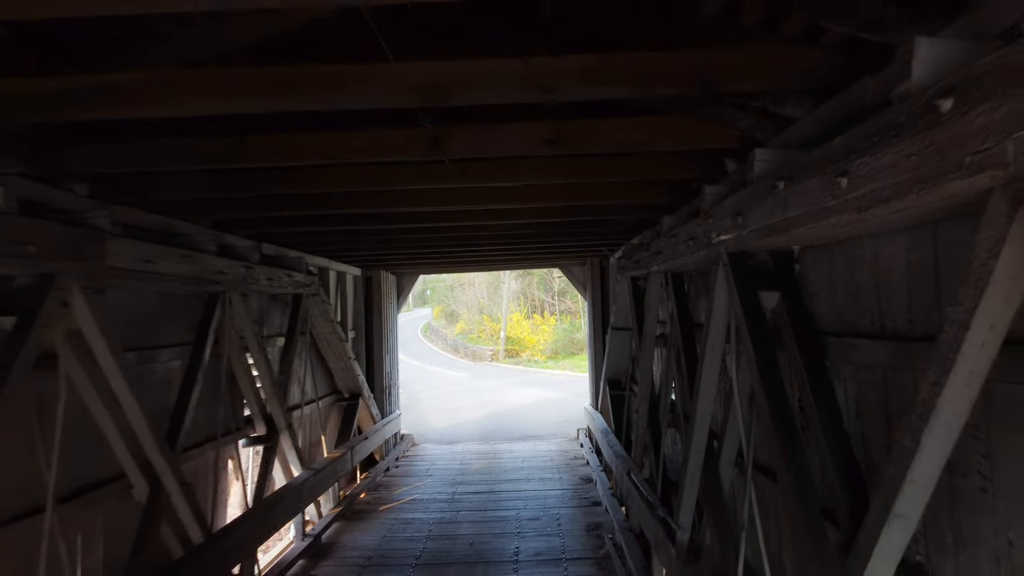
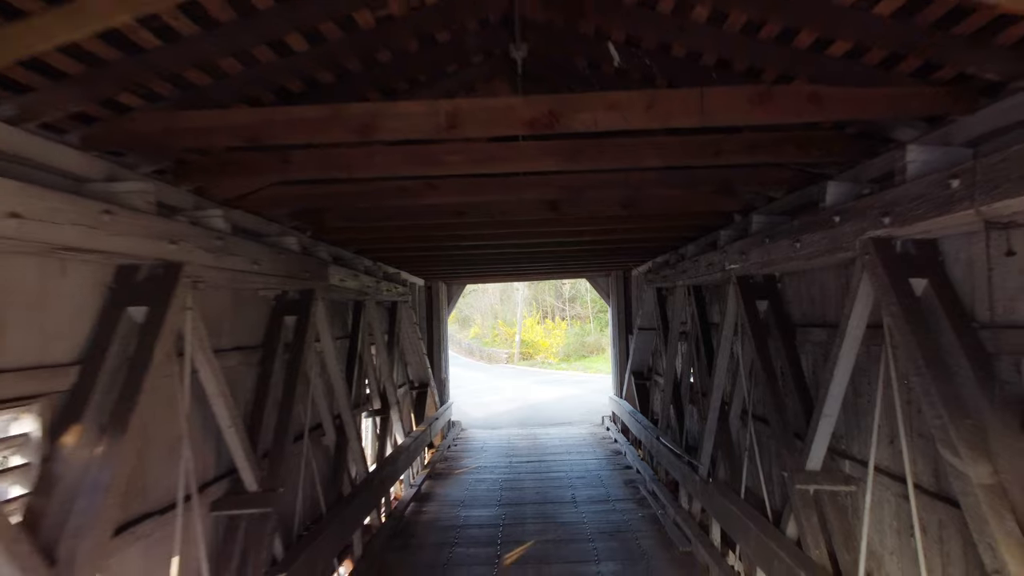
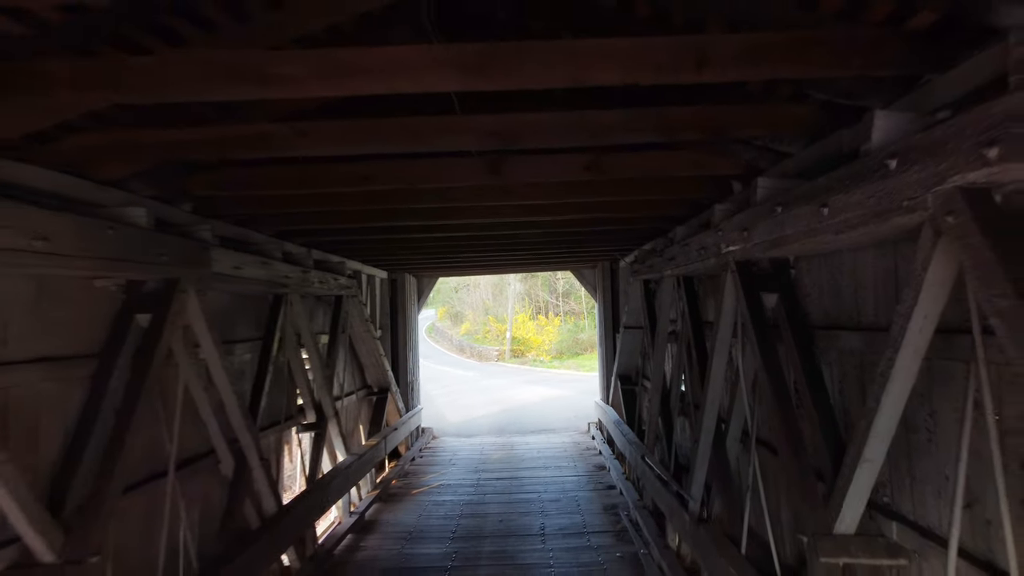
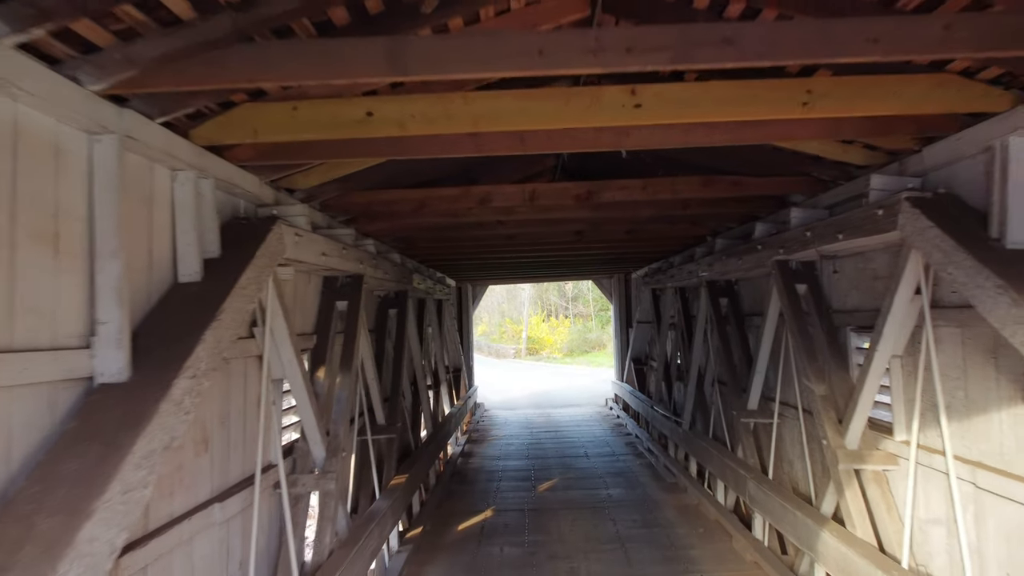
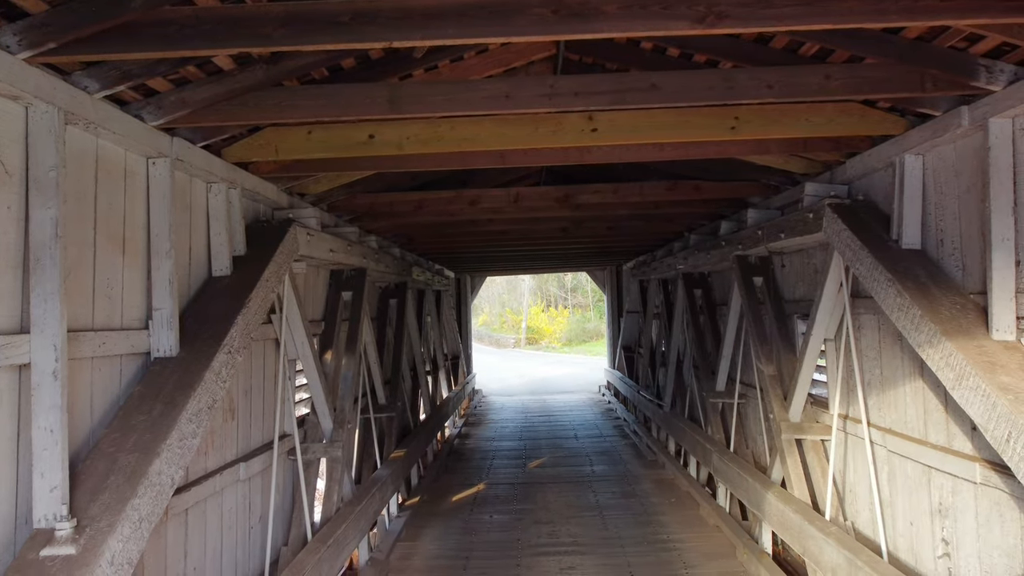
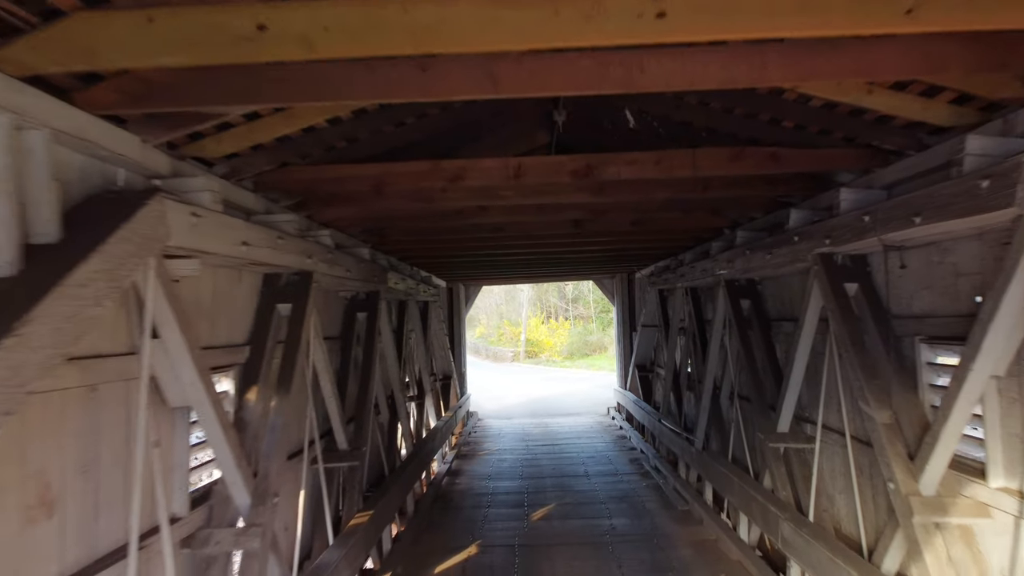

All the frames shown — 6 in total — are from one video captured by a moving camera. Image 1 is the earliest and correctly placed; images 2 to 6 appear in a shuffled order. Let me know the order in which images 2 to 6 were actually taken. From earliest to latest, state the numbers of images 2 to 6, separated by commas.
3, 2, 6, 4, 5
